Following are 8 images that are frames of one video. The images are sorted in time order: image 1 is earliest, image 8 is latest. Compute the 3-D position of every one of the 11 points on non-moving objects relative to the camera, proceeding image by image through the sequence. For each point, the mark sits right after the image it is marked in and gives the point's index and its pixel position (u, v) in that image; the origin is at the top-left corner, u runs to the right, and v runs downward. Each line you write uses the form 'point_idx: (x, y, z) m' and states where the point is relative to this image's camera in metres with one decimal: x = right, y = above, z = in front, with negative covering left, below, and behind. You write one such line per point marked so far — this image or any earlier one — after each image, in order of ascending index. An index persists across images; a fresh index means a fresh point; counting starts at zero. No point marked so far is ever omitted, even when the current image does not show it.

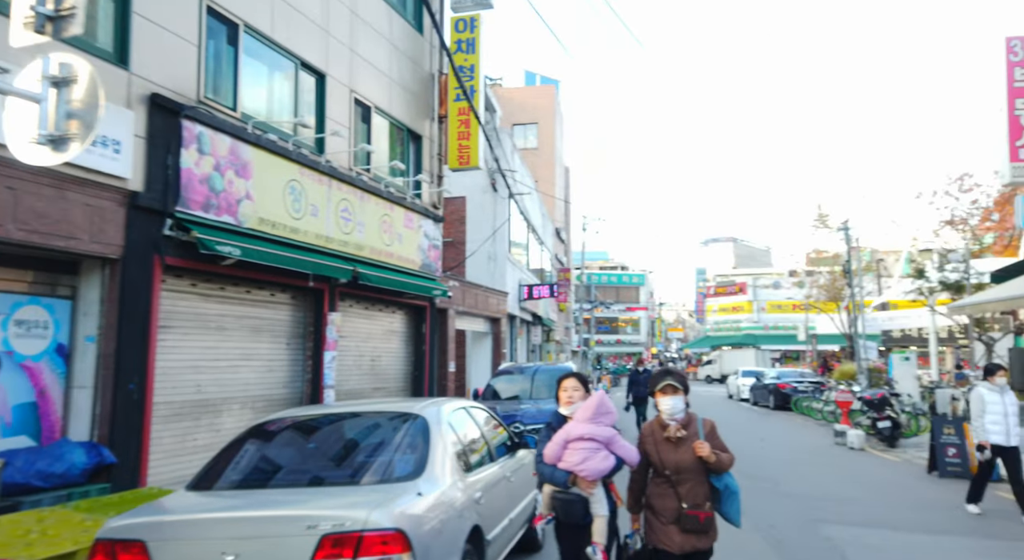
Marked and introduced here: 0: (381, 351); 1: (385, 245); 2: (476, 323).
0: (-2.6, -1.4, +12.5) m
1: (-2.4, +0.7, +11.8) m
2: (-1.0, -1.2, +17.4) m
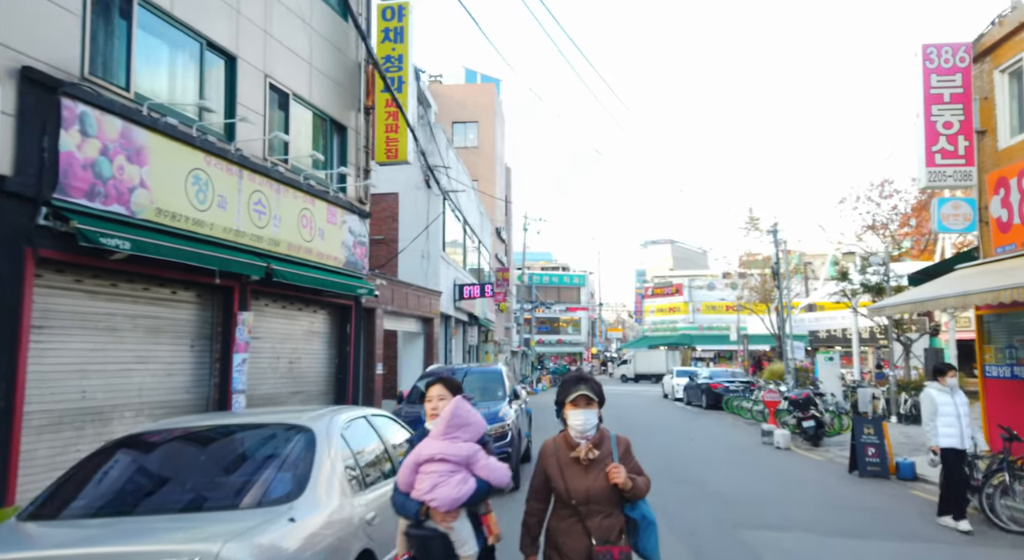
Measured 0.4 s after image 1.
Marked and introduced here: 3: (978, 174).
0: (-4.0, -1.4, +11.8) m
1: (-3.7, +0.7, +11.2) m
2: (-2.8, -1.2, +16.8) m
3: (+8.3, +1.9, +11.2) m
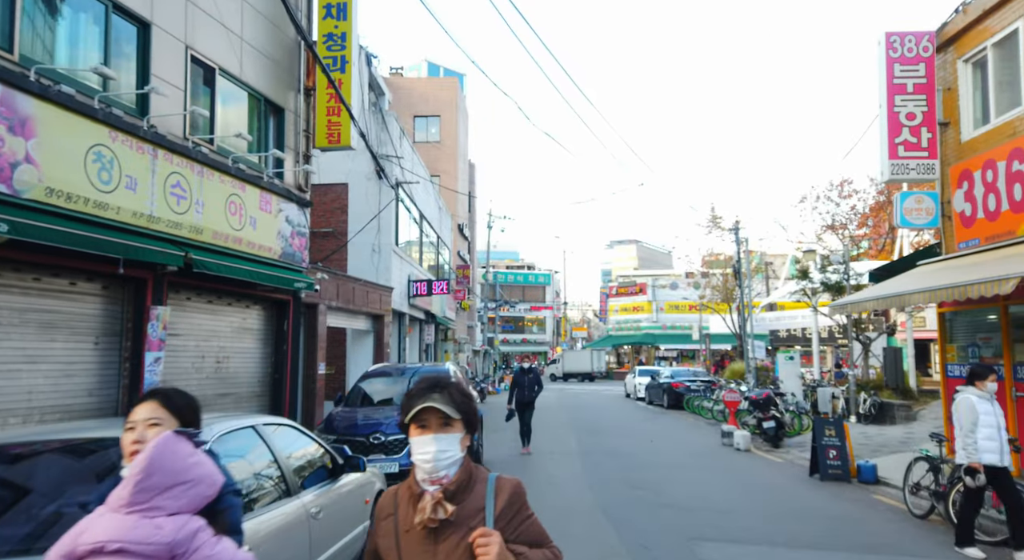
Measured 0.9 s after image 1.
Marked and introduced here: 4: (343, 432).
0: (-4.9, -1.2, +10.9) m
1: (-4.5, +0.8, +10.2) m
2: (-4.0, -1.0, +15.9) m
3: (+7.4, +2.0, +10.9) m
4: (-2.4, -2.2, +9.0) m
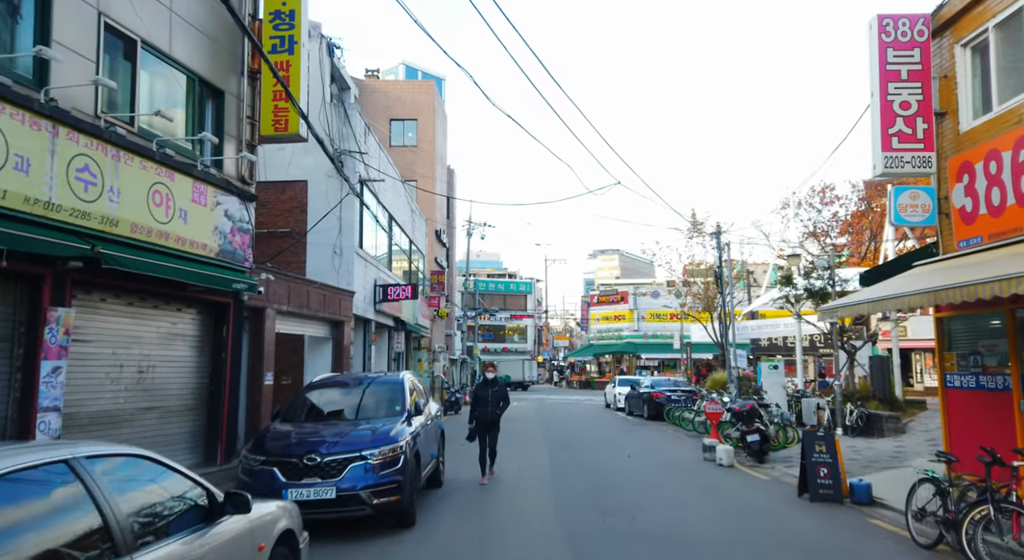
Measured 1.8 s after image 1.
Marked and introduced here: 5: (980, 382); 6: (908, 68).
0: (-5.5, -1.2, +9.7) m
1: (-5.1, +0.8, +9.1) m
2: (-4.7, -1.1, +14.7) m
3: (+6.8, +1.9, +10.1) m
4: (-3.0, -2.2, +7.9) m
5: (+6.8, -1.5, +9.1) m
6: (+6.3, +3.4, +10.0) m
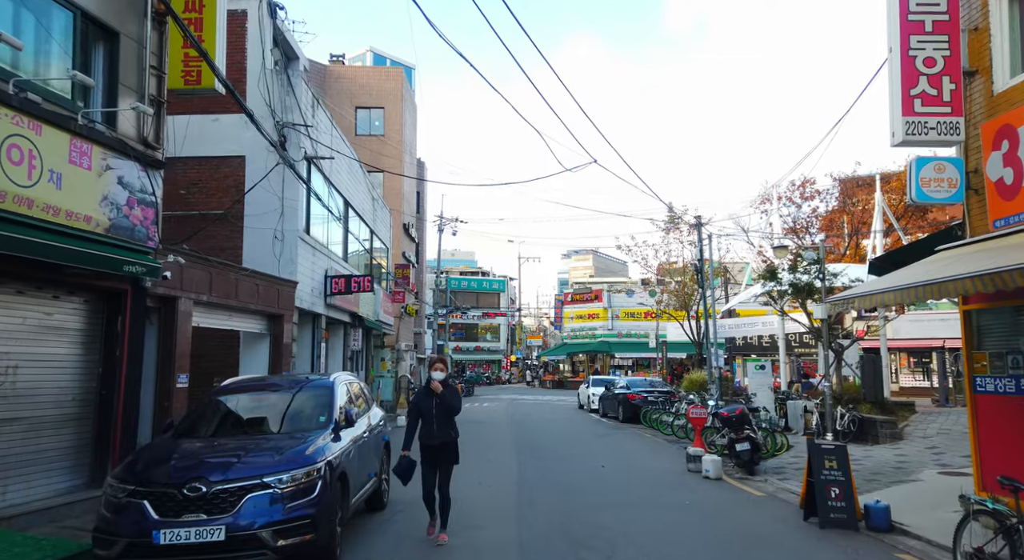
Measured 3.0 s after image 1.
0: (-6.1, -1.0, +7.8) m
1: (-5.7, +1.1, +7.2) m
2: (-5.5, -0.8, +12.8) m
3: (+6.2, +2.1, +8.7) m
4: (-3.5, -1.9, +6.0) m
5: (+6.2, -1.3, +7.7) m
6: (+5.7, +3.6, +8.6) m
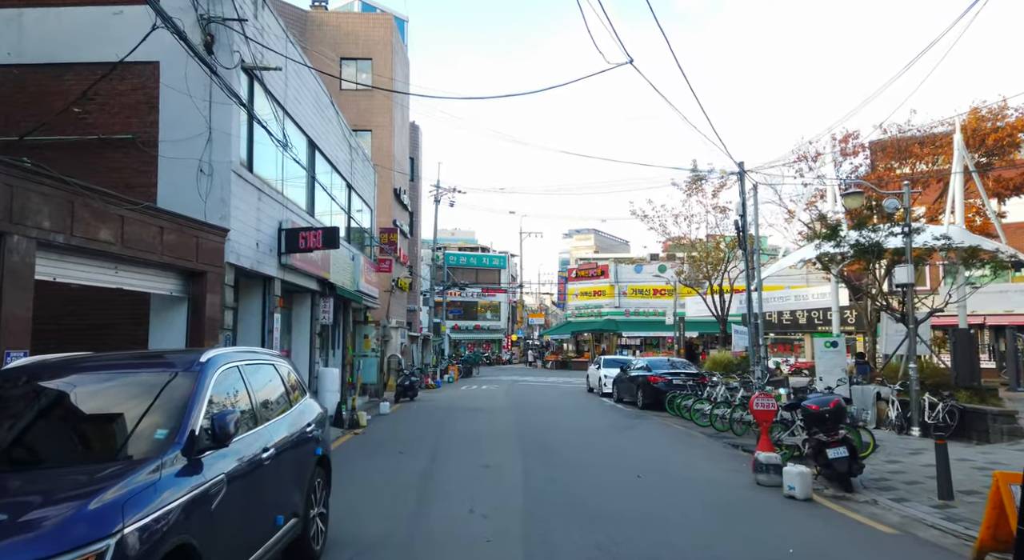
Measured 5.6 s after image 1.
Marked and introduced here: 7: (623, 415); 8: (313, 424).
0: (-6.0, -0.3, +4.2) m
1: (-5.6, +1.8, +3.6) m
2: (-5.4, 0.0, +9.3) m
3: (+6.3, +2.8, +5.0) m
4: (-3.4, -1.3, +2.5) m
5: (+6.3, -0.6, +4.1) m
6: (+5.8, +4.3, +4.9) m
7: (+3.4, -4.2, +19.6) m
8: (-2.2, -1.6, +7.0) m
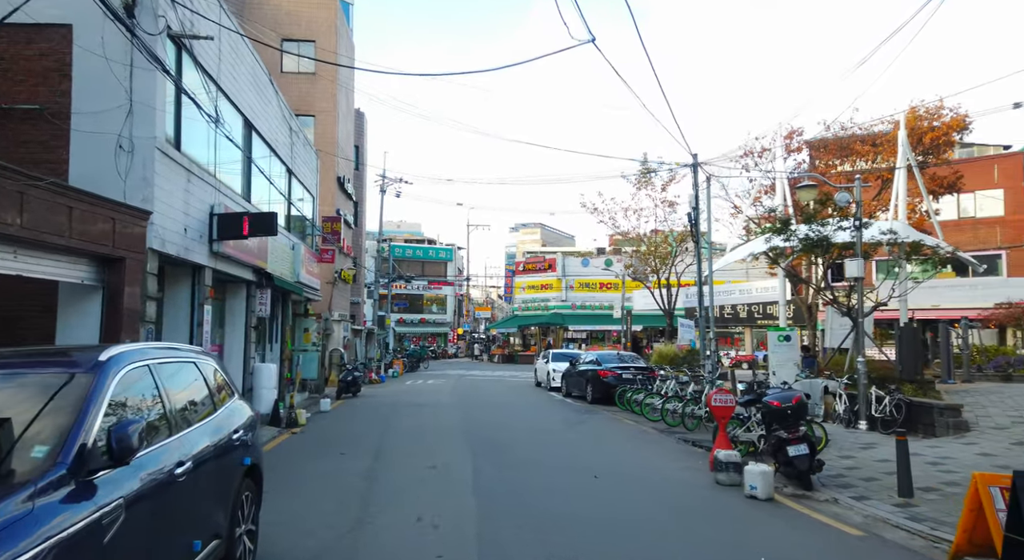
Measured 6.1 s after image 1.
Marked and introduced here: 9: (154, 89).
0: (-6.2, -0.1, +3.1) m
1: (-5.7, +1.9, +2.4) m
2: (-6.1, +0.2, +8.2) m
3: (+6.0, +2.9, +4.9) m
4: (-3.5, -1.2, +1.6) m
5: (+6.0, -0.6, +4.0) m
6: (+5.6, +4.3, +4.7) m
7: (+1.9, -4.0, +19.3) m
8: (-2.6, -1.5, +6.2) m
9: (-5.9, +3.2, +10.4) m
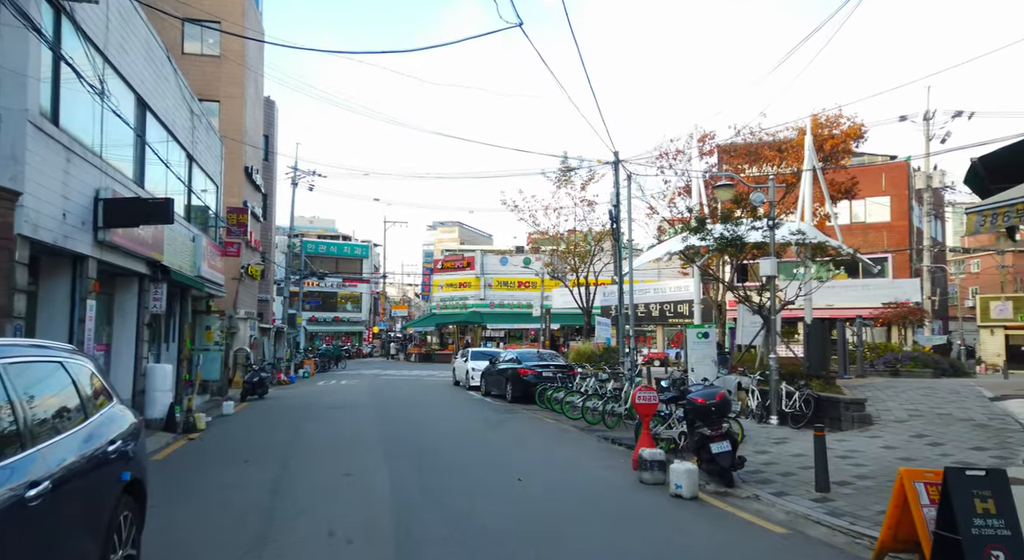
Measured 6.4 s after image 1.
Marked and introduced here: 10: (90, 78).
0: (-6.4, 0.0, +1.8) m
1: (-5.8, +2.0, +1.2) m
2: (-6.9, +0.3, +6.9) m
3: (+5.5, +2.9, +5.2) m
4: (-3.5, -1.1, +0.7) m
5: (+5.6, -0.6, +4.4) m
6: (+5.1, +4.3, +4.9) m
7: (-0.6, -3.9, +18.9) m
8: (-3.3, -1.4, +5.4) m
9: (-7.0, +3.3, +9.1) m
10: (-7.6, +3.6, +11.3) m
